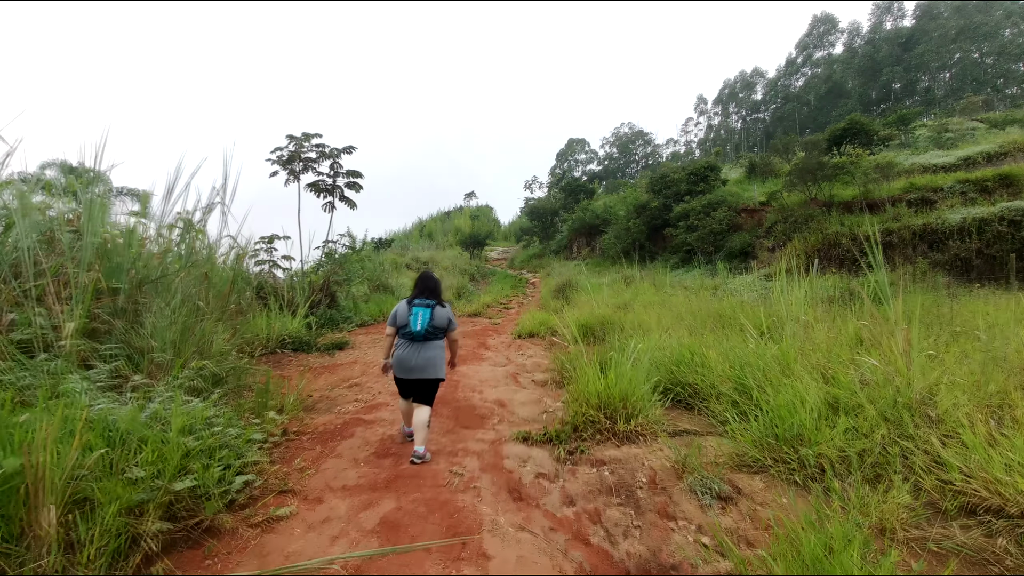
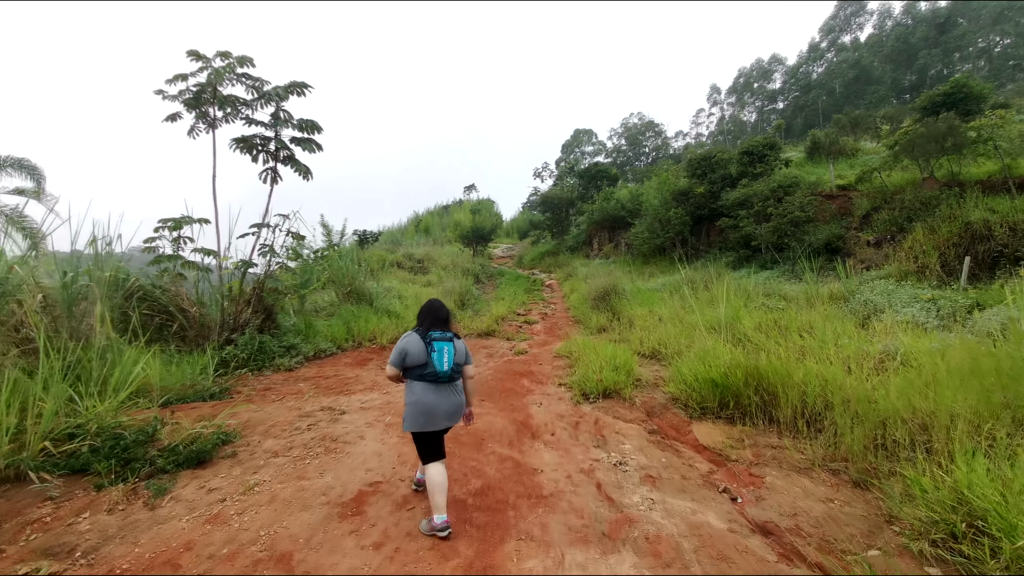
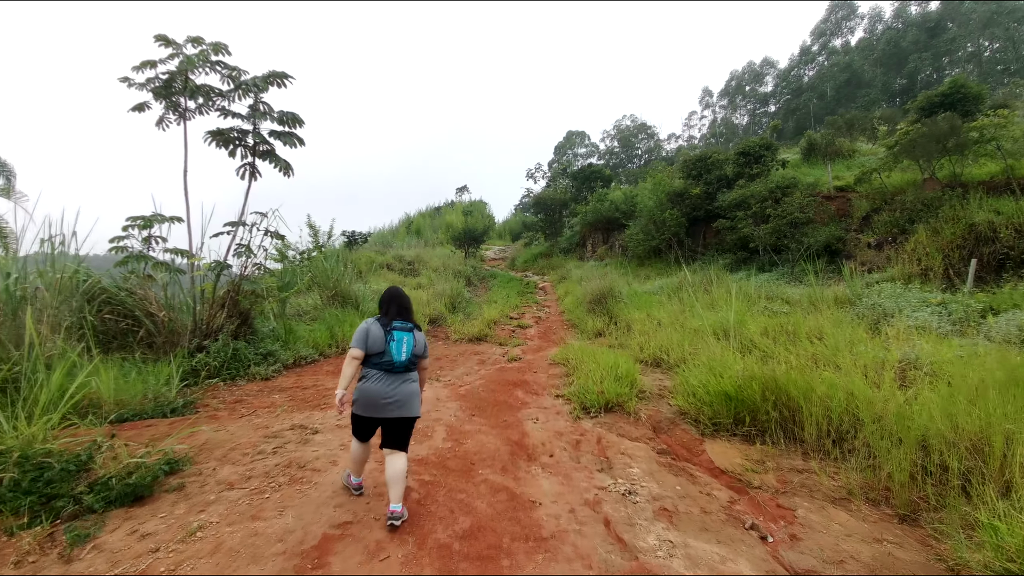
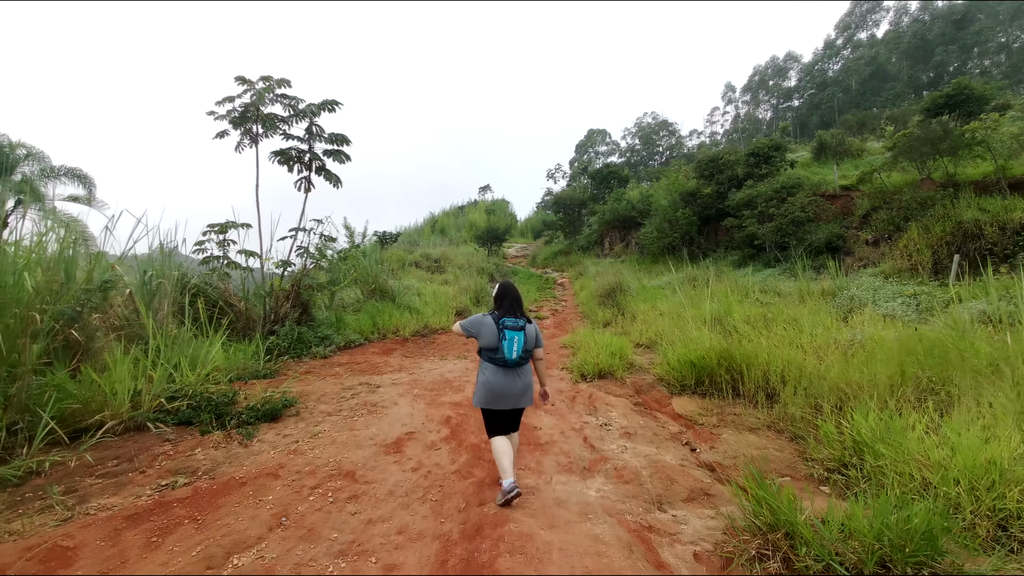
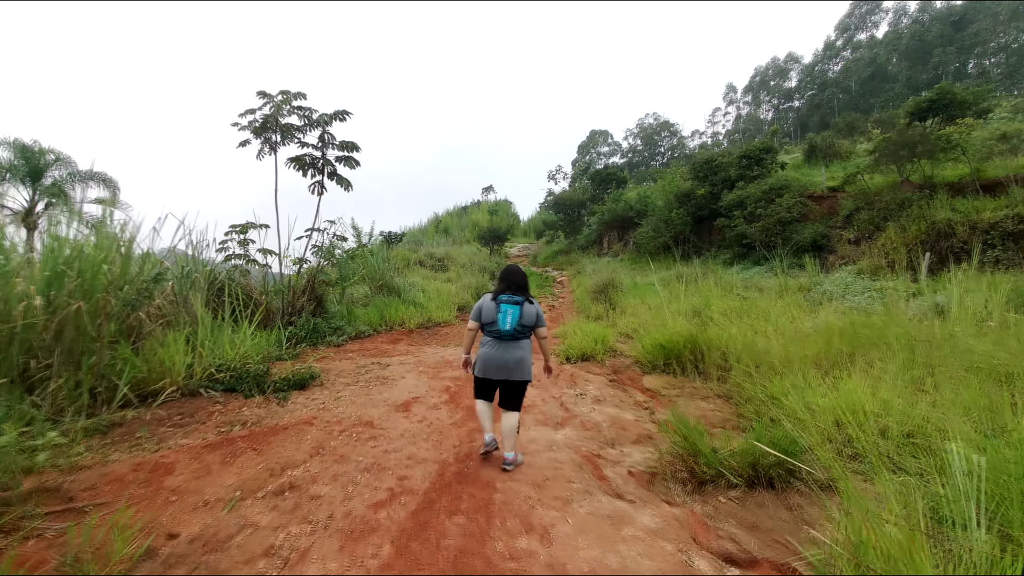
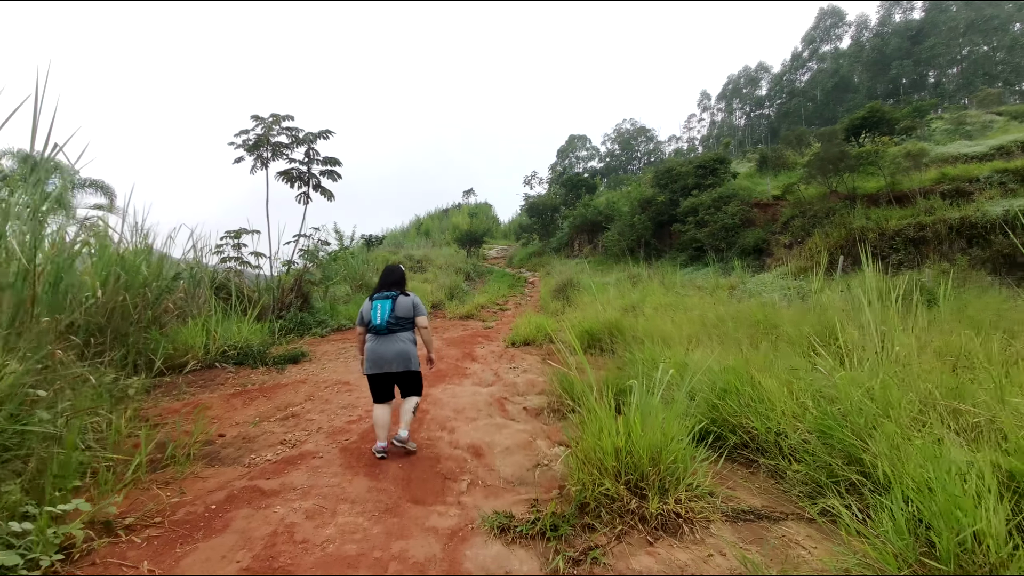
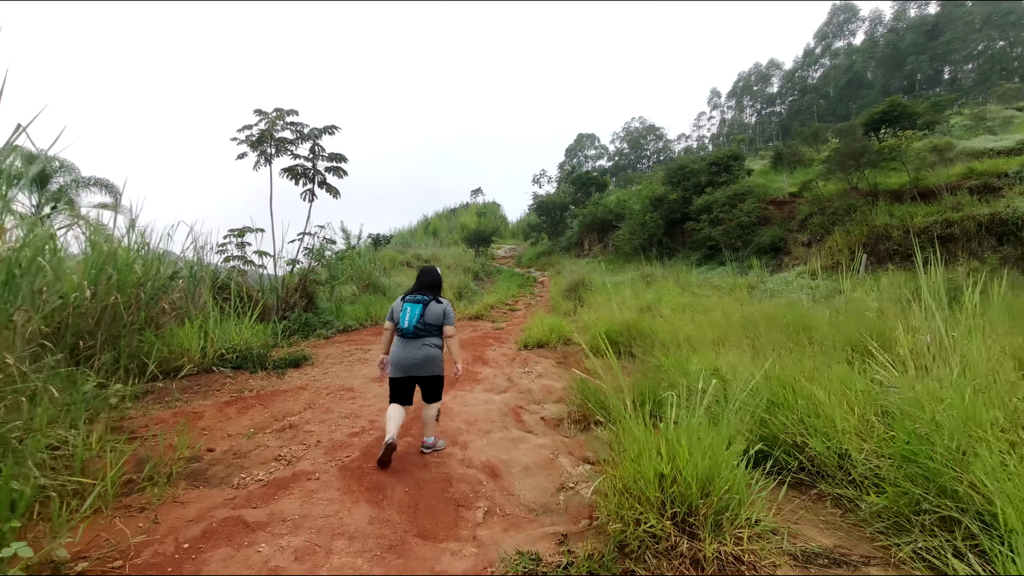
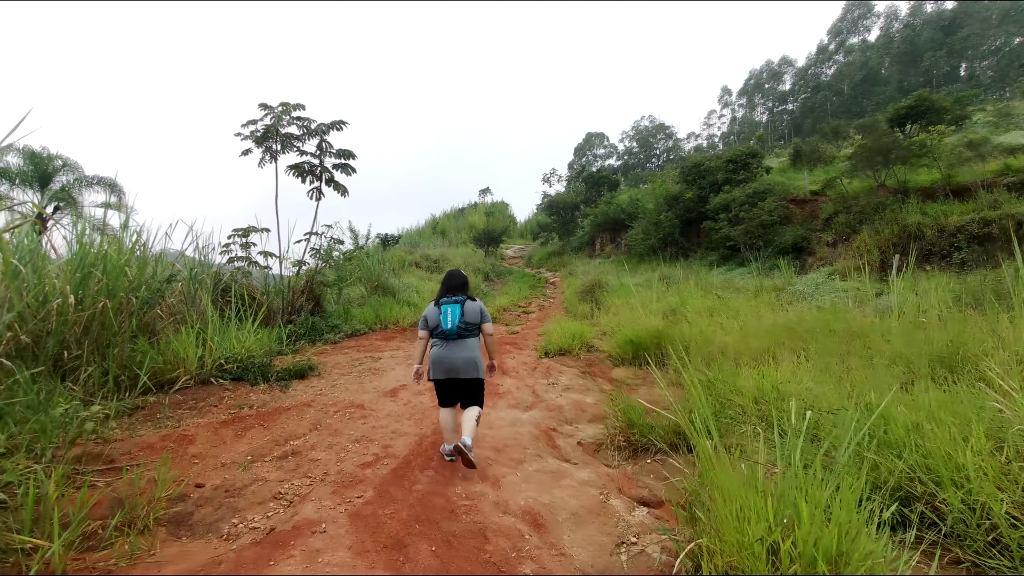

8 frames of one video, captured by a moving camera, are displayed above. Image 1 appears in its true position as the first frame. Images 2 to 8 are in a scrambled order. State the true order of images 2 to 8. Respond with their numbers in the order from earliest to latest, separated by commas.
6, 7, 8, 5, 4, 2, 3
